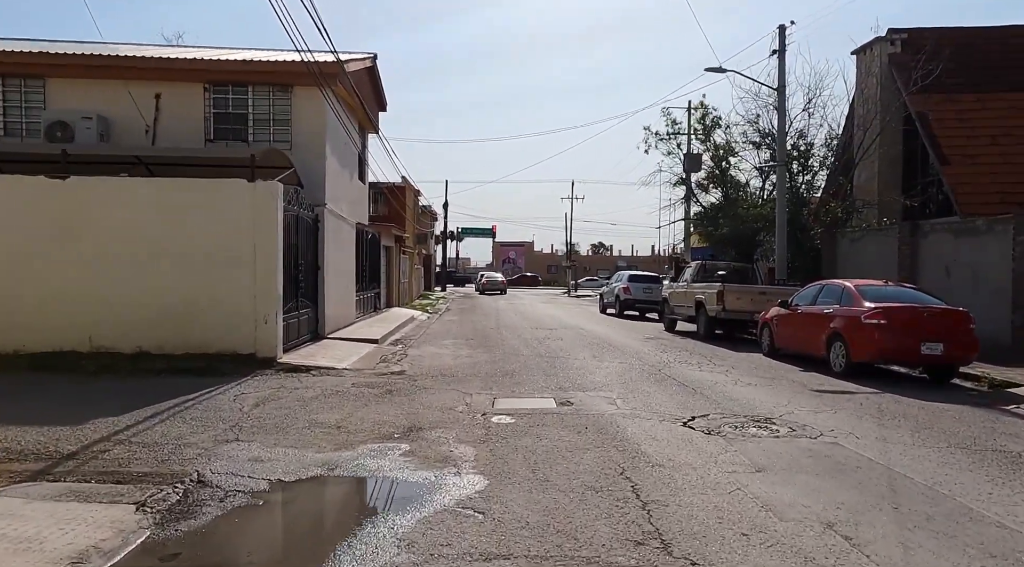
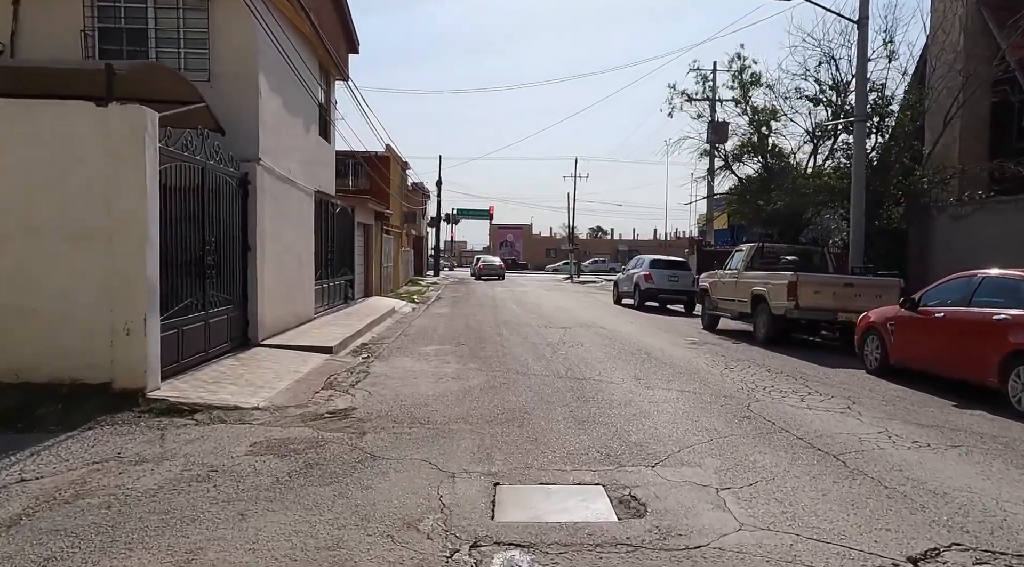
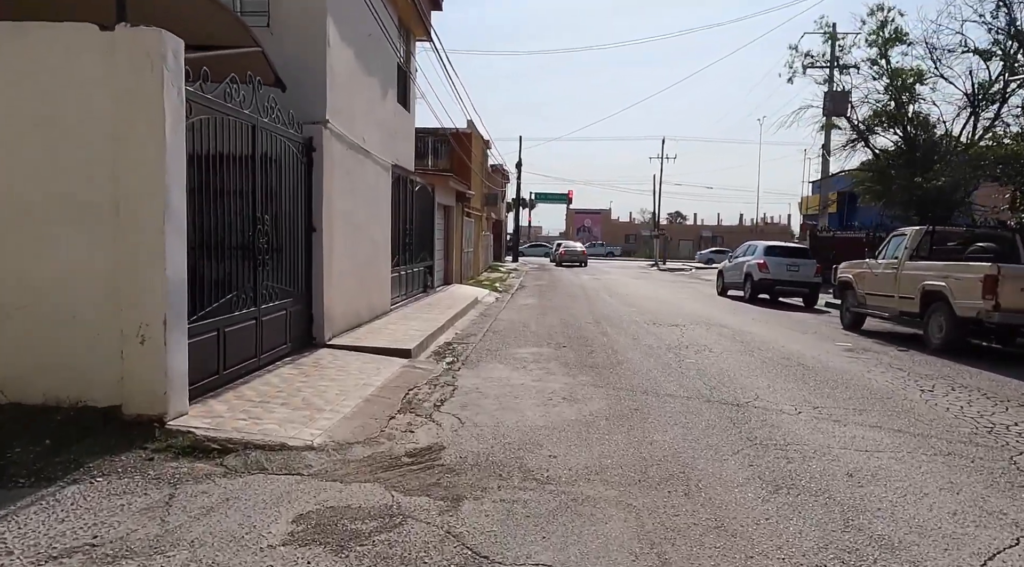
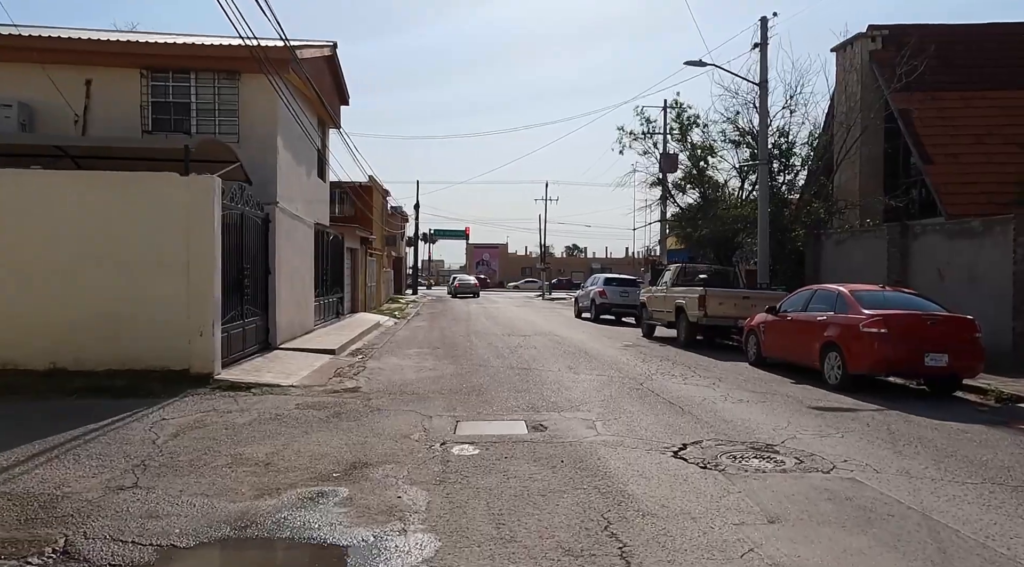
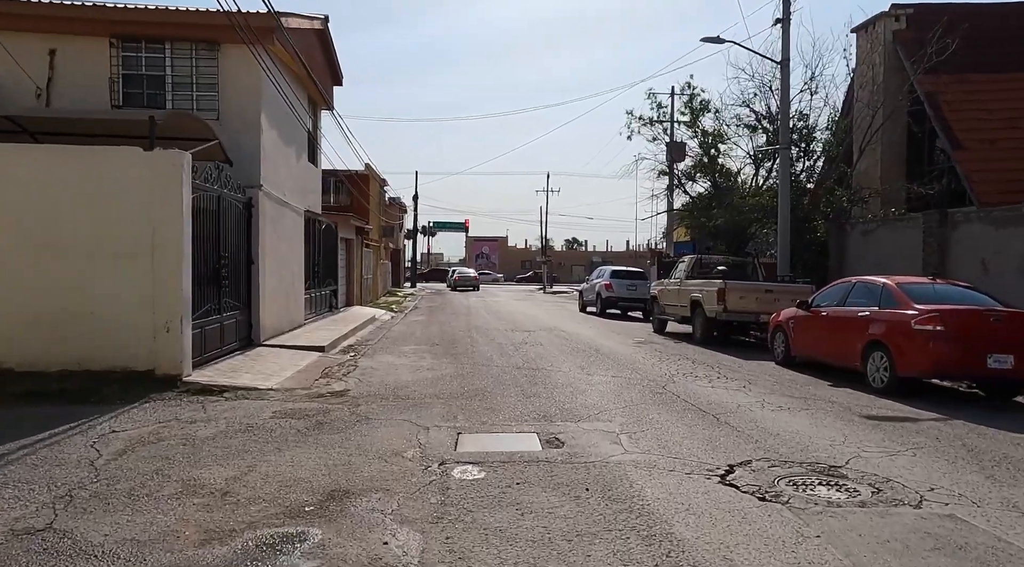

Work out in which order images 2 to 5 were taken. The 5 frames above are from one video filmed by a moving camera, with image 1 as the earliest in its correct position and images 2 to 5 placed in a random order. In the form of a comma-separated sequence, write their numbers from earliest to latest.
4, 5, 2, 3
